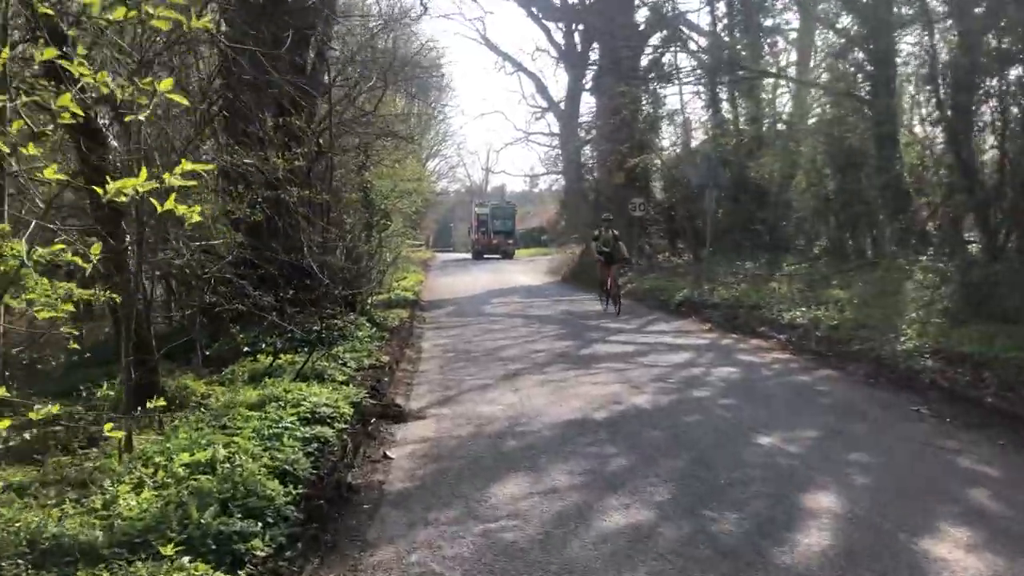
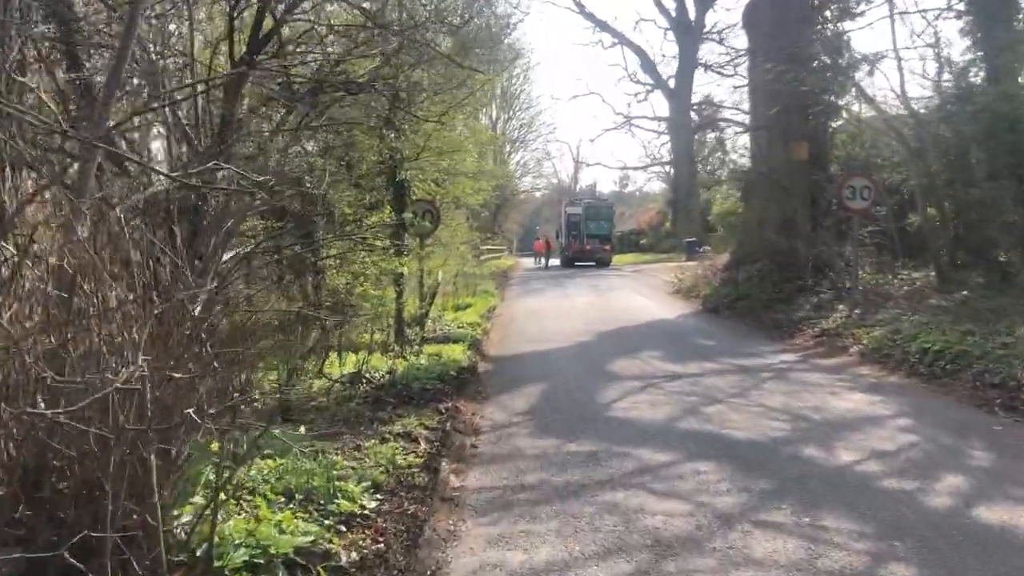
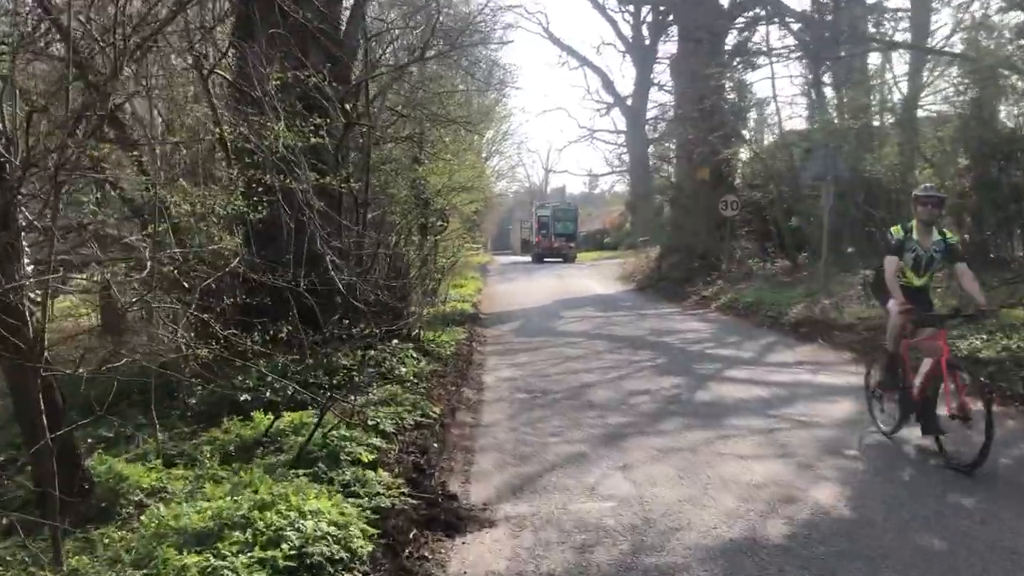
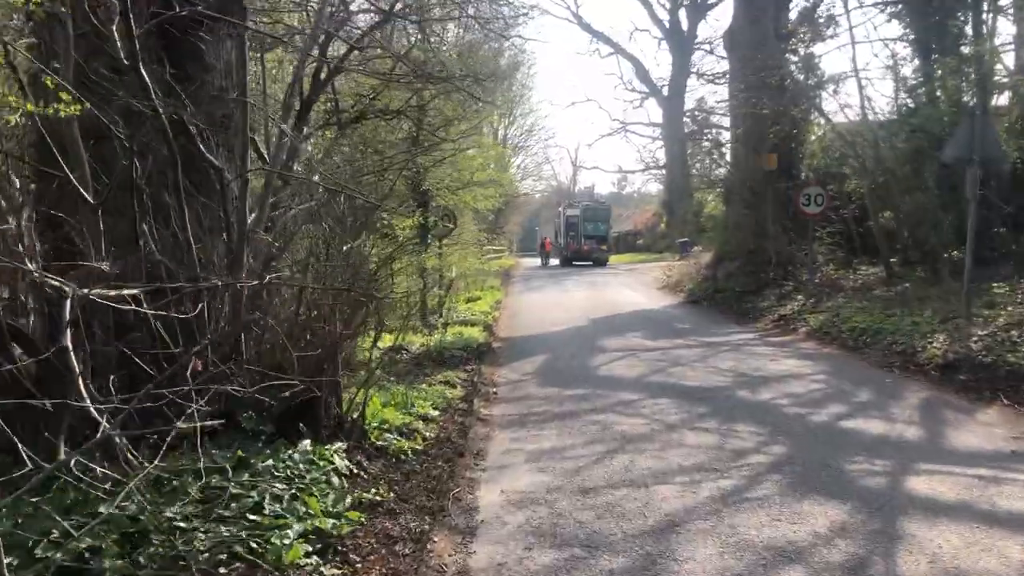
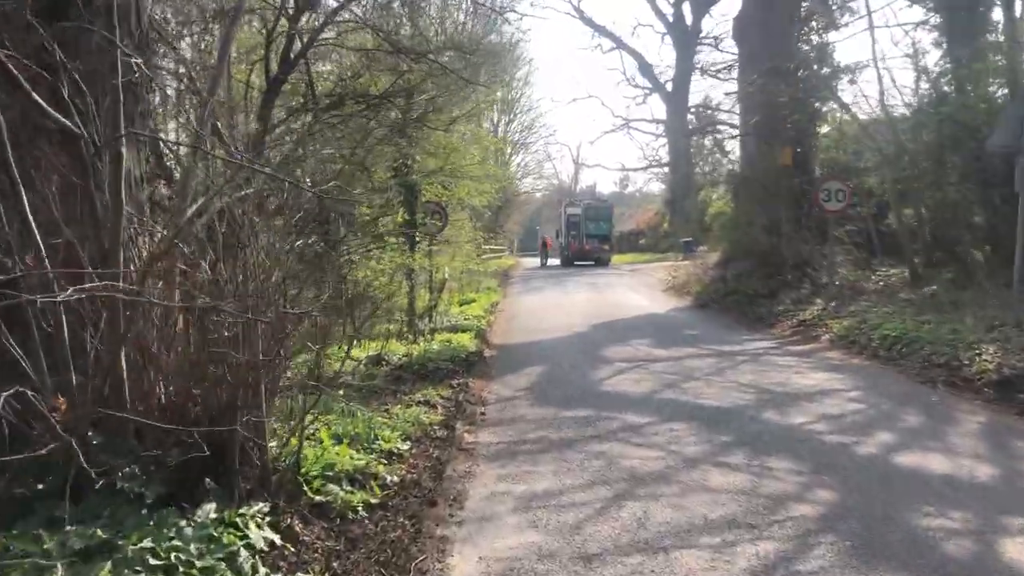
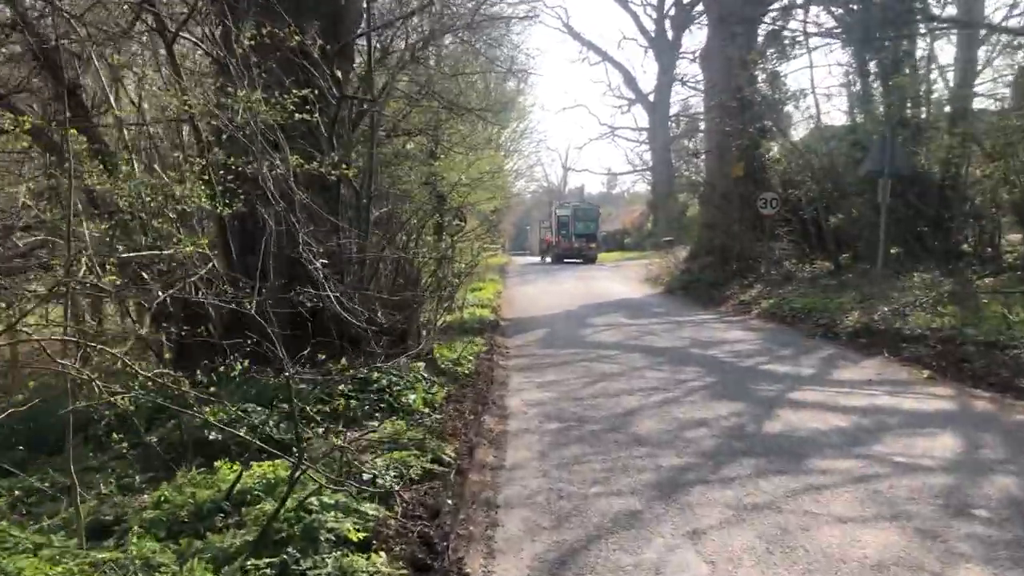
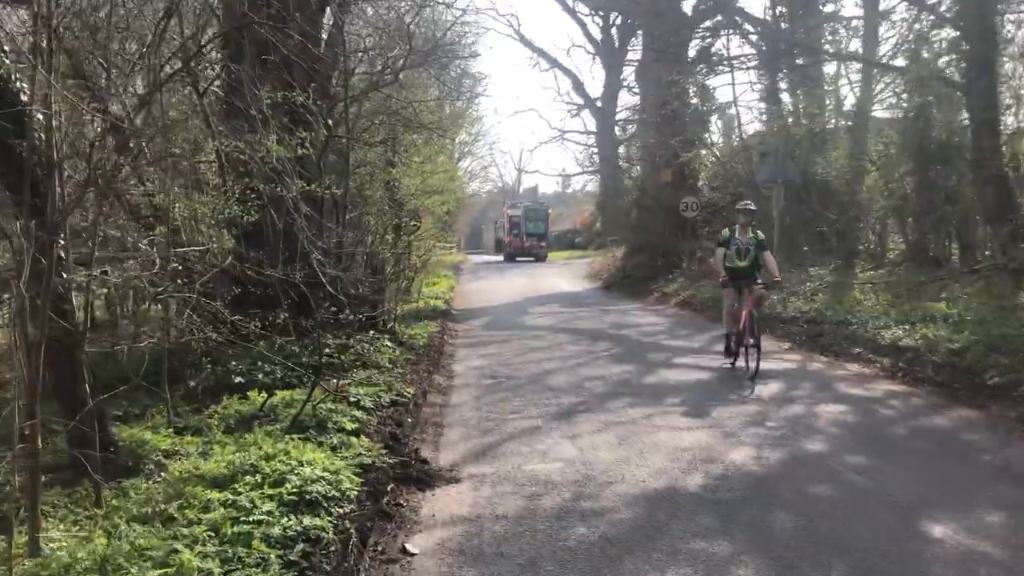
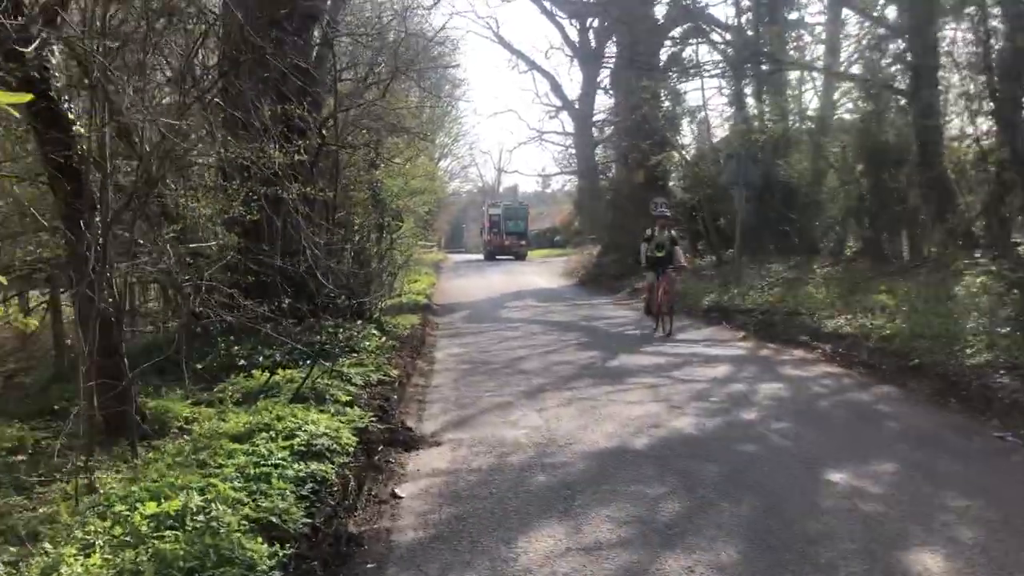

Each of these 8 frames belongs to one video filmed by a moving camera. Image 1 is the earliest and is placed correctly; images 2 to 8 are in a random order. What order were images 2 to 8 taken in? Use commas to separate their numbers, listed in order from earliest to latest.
8, 7, 3, 6, 4, 5, 2
